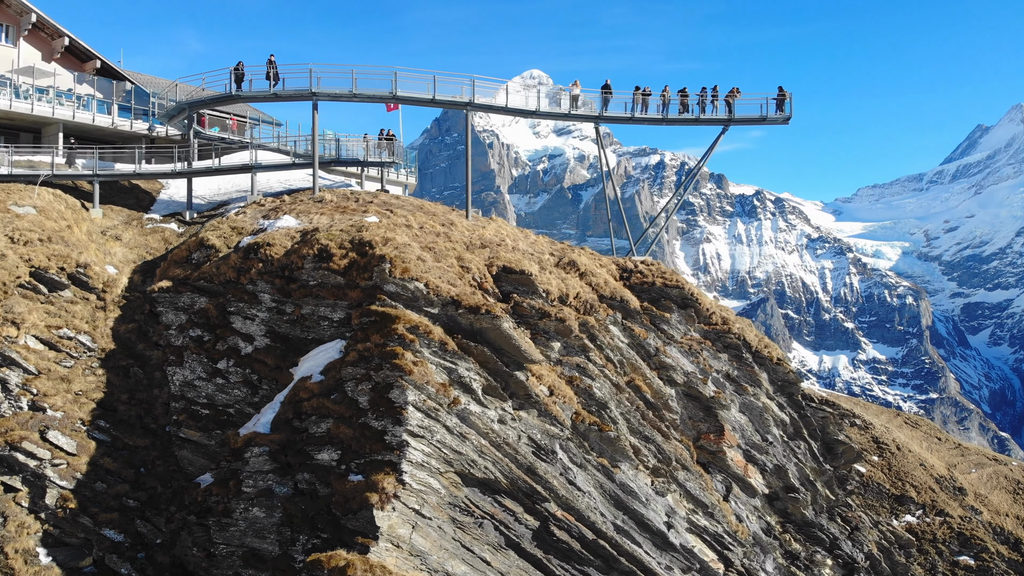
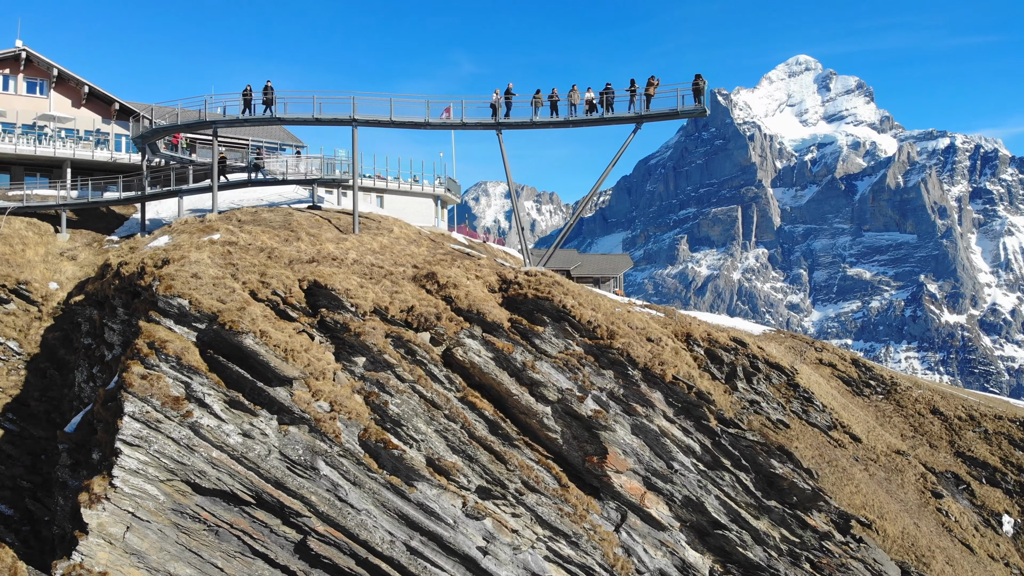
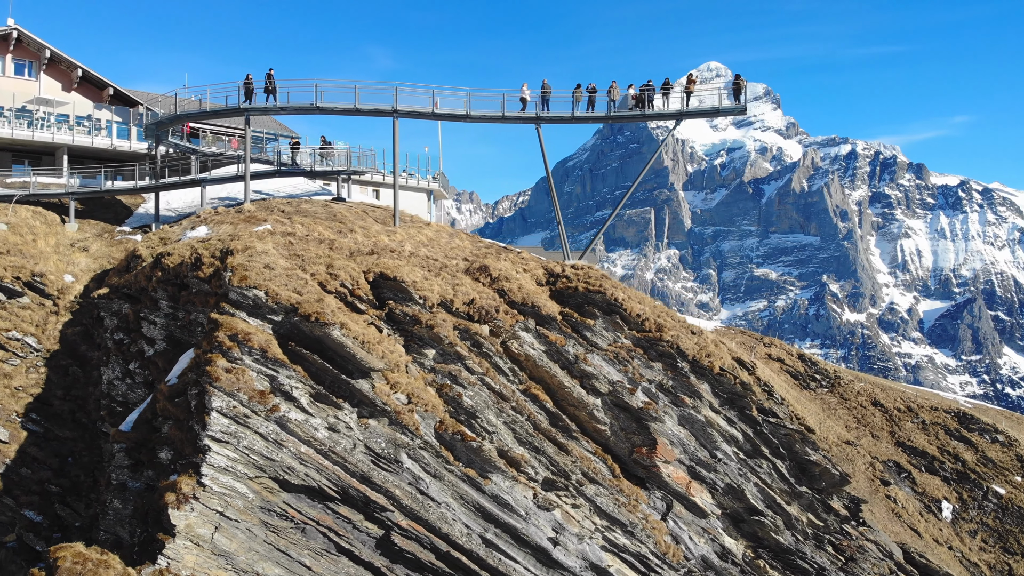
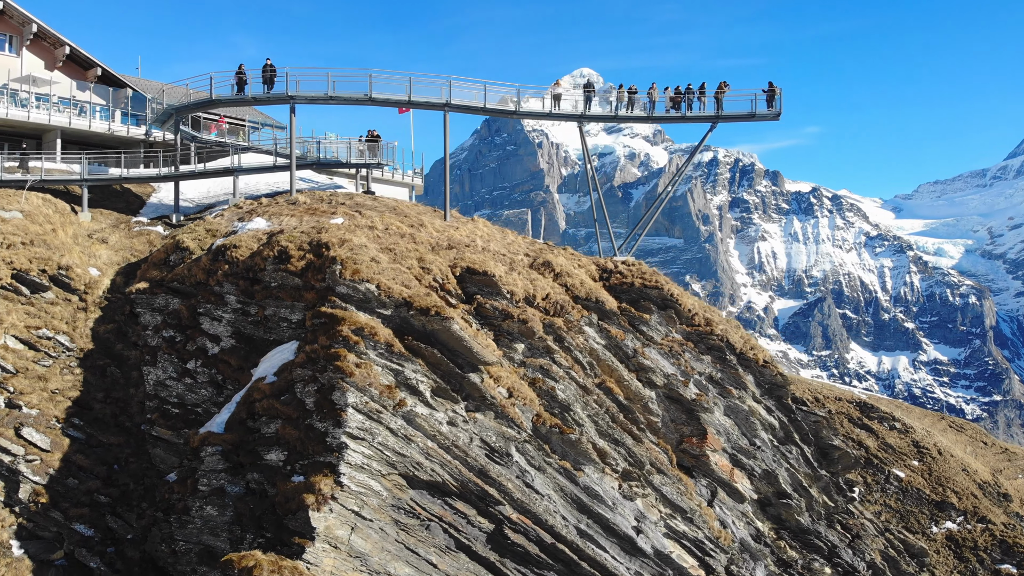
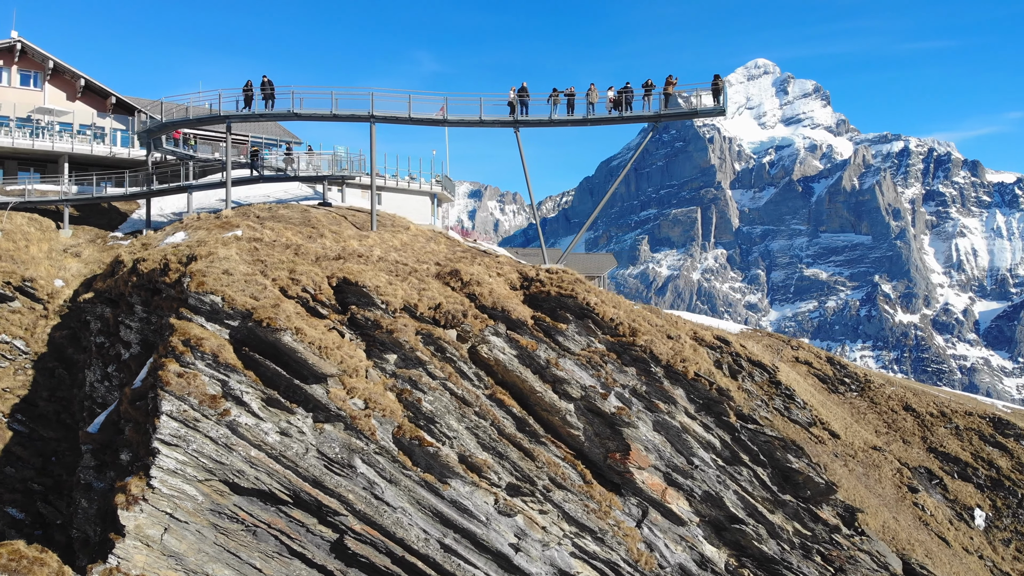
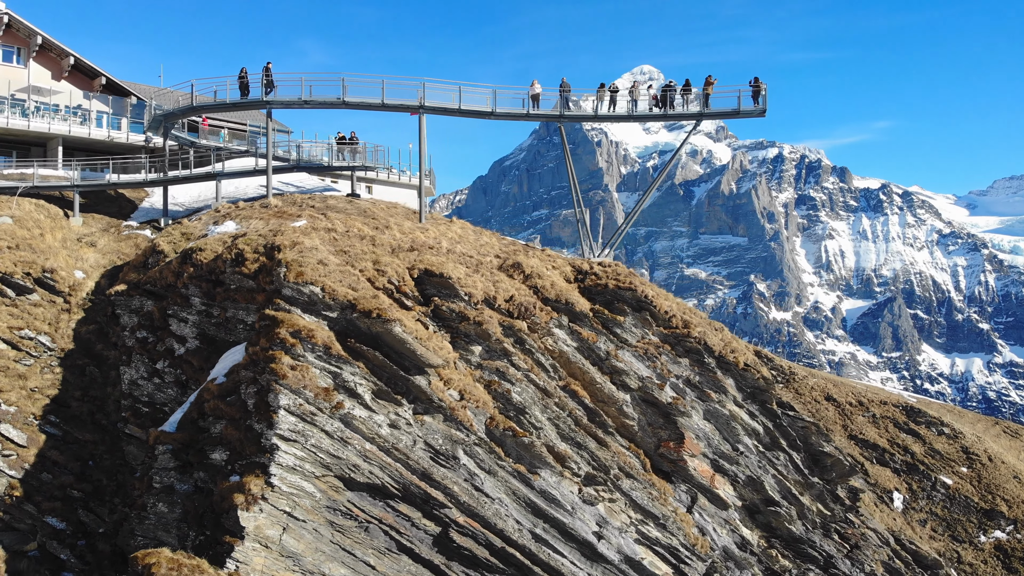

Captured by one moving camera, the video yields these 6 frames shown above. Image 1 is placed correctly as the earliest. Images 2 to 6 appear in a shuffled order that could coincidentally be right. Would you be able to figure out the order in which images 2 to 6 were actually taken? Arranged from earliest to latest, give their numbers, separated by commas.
4, 6, 3, 5, 2
